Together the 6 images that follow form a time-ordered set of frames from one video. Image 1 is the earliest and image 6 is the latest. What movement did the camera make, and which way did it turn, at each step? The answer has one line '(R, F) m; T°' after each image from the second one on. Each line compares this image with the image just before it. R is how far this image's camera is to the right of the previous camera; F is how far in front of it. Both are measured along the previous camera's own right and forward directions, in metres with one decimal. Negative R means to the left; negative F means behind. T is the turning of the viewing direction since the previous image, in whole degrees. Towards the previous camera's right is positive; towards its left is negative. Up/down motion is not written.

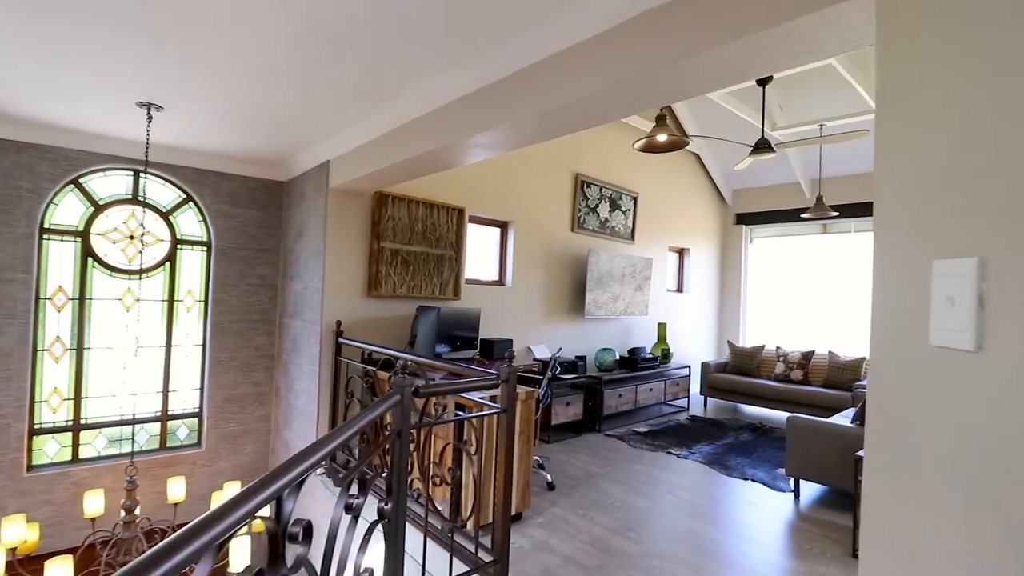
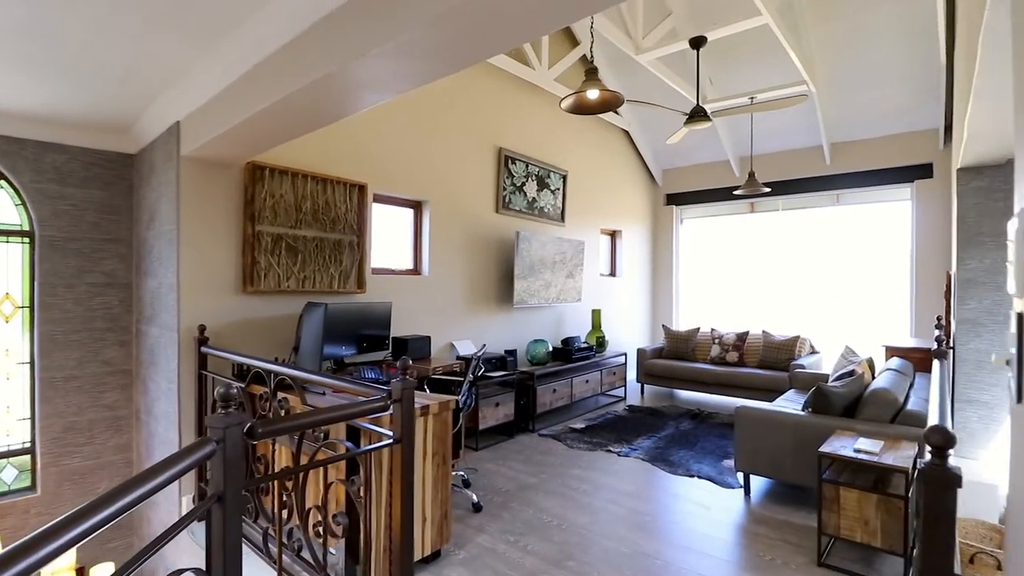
(+0.1, +0.6) m; +7°
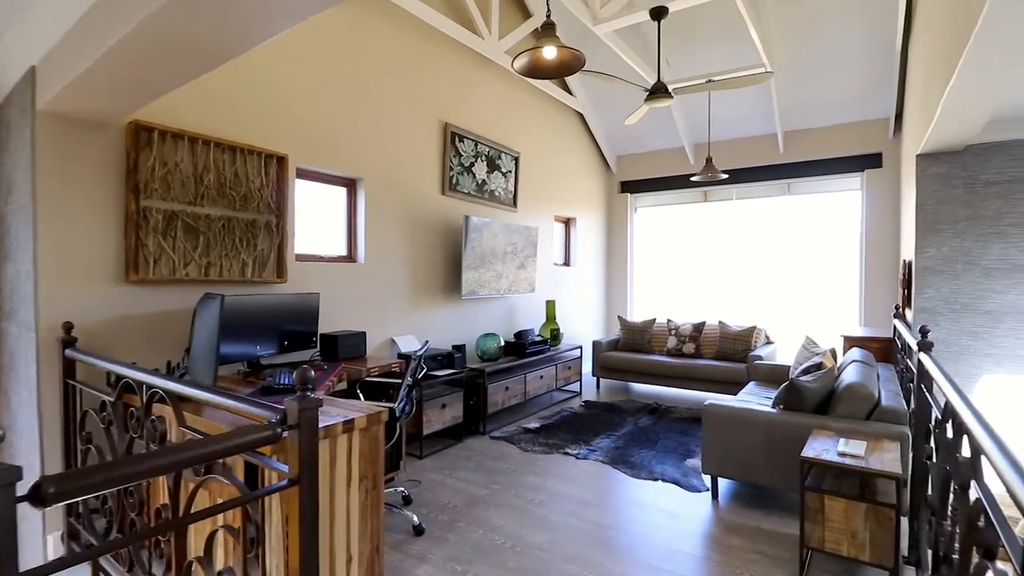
(0.0, +0.4) m; +6°
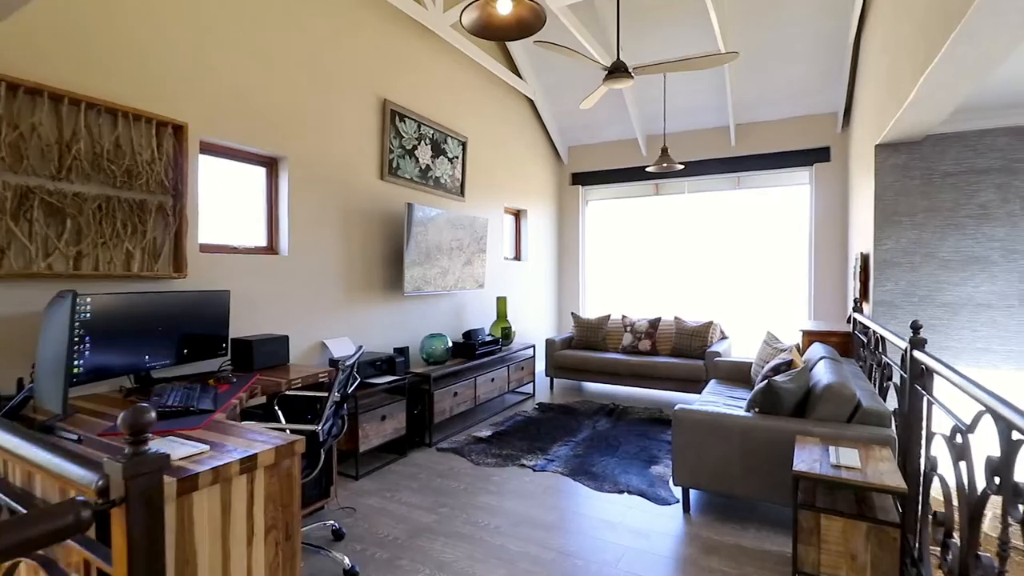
(0.0, +0.4) m; +6°
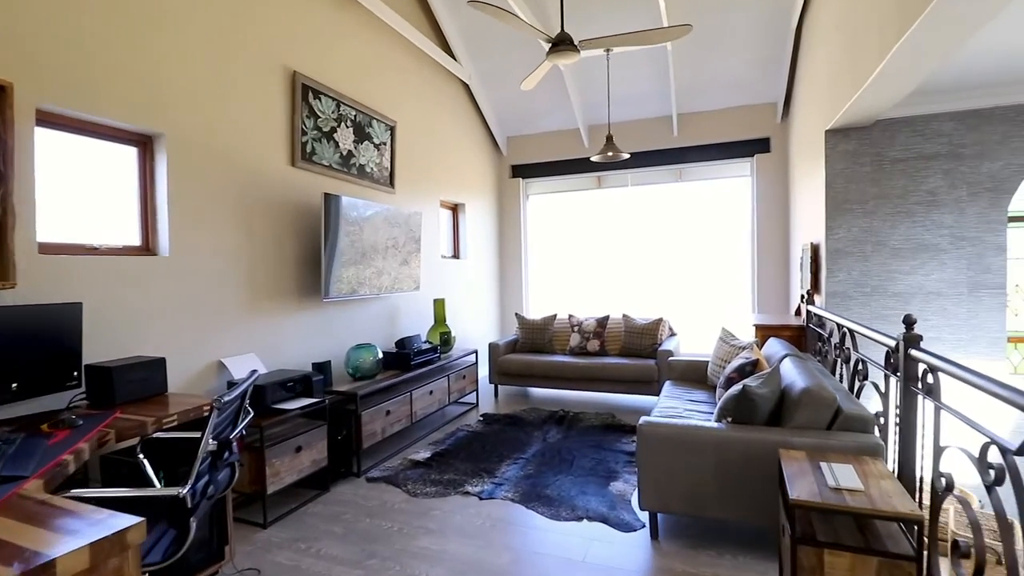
(0.0, +0.4) m; +7°
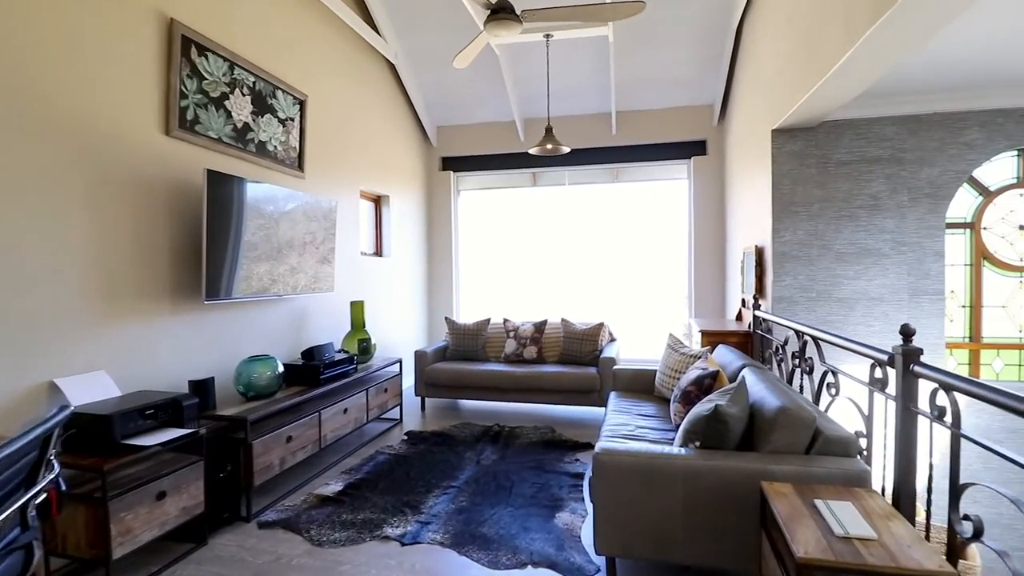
(0.0, +0.4) m; +8°
